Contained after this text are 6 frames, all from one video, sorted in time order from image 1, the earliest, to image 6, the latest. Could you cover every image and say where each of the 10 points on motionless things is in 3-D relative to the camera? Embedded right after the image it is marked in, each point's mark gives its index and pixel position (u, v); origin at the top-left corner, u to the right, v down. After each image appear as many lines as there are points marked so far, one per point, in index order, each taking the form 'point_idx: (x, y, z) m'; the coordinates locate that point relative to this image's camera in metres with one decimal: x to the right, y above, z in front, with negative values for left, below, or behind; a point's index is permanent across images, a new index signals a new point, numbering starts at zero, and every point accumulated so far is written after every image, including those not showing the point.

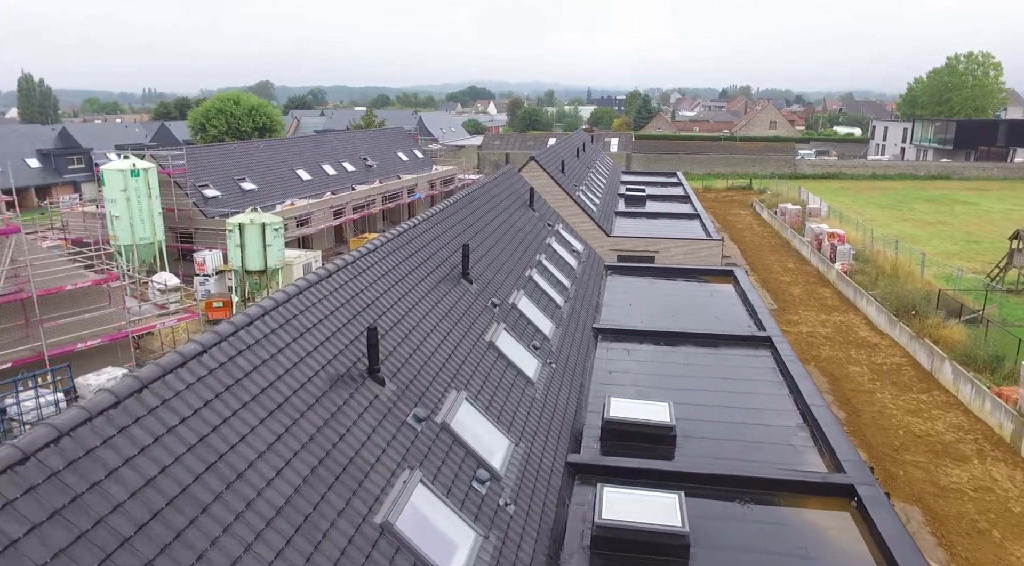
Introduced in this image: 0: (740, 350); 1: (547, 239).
0: (+4.4, -1.3, +15.2) m
1: (+0.9, +1.0, +19.2) m
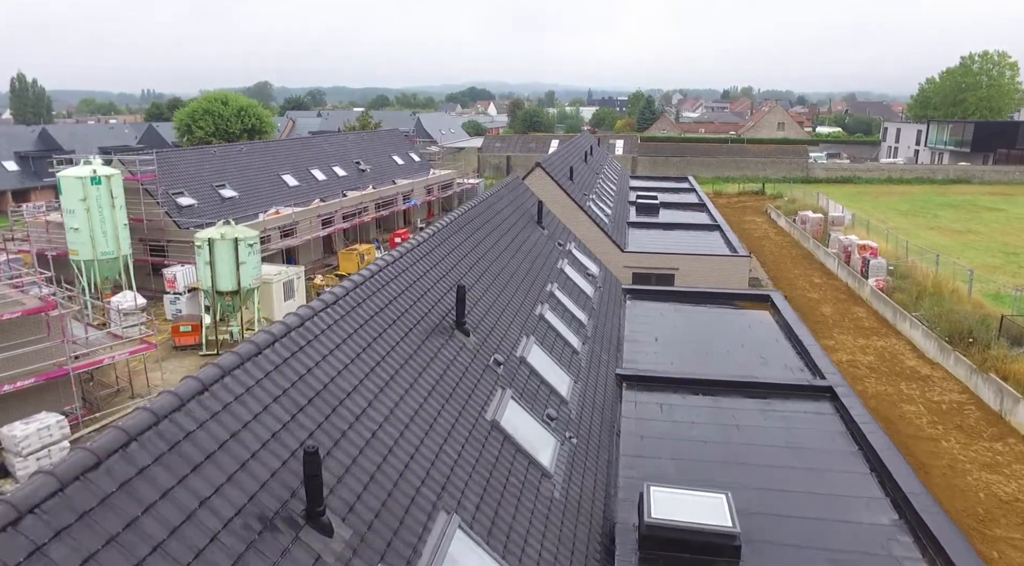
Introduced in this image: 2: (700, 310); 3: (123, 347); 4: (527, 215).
0: (+4.5, -1.9, +12.4) m
1: (+1.0, +0.4, +16.5) m
2: (+4.3, -0.6, +18.0) m
3: (-9.1, -1.5, +18.6) m
4: (+0.3, +1.4, +17.6) m
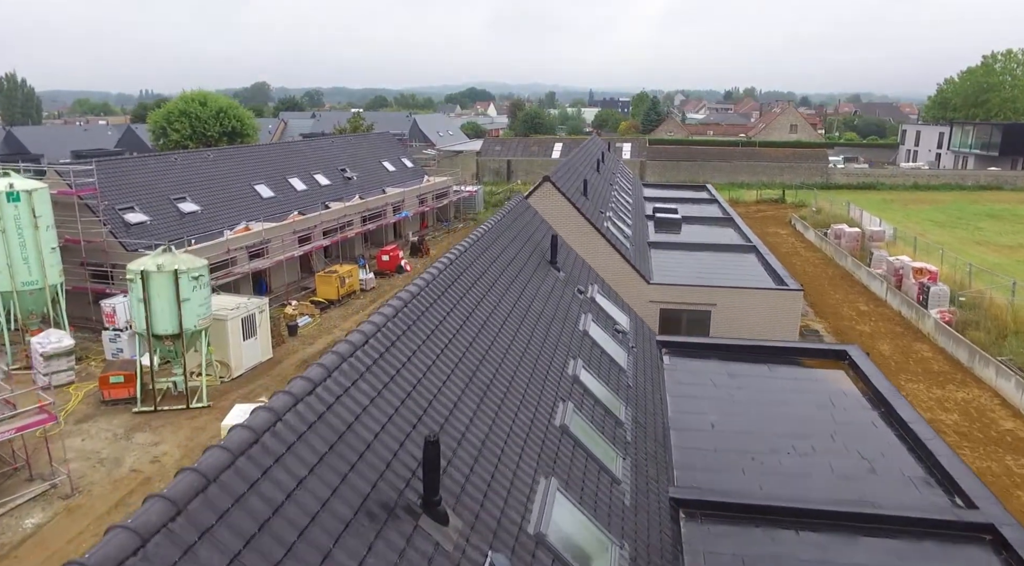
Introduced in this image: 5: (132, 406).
0: (+4.5, -2.8, +8.3) m
1: (+1.1, -0.5, +12.4) m
2: (+4.4, -1.6, +13.9) m
3: (-9.1, -2.5, +14.5) m
4: (+0.4, +0.5, +13.5) m
5: (-8.8, -2.9, +18.4) m
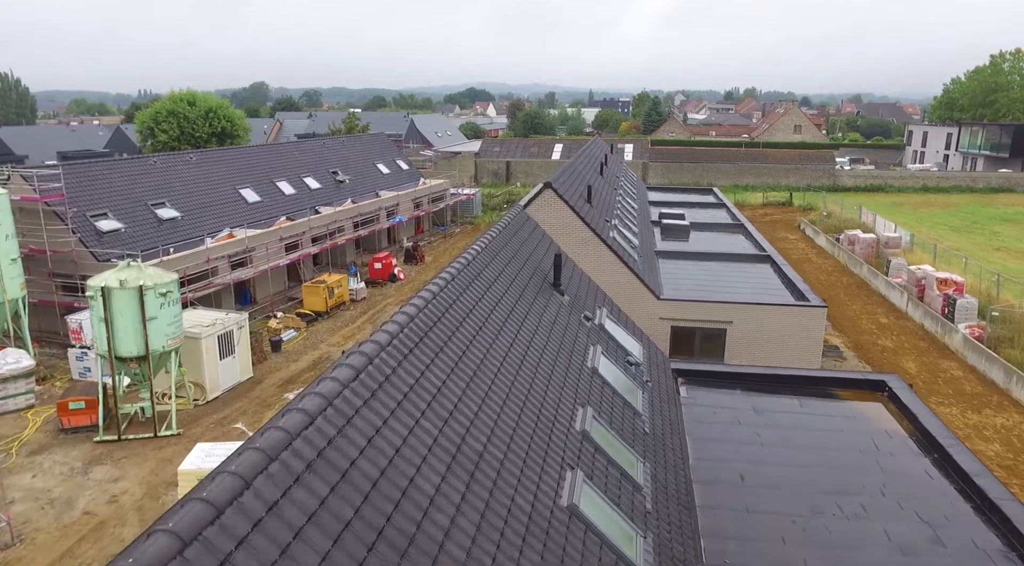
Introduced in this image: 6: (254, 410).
0: (+4.5, -3.2, +6.7) m
1: (+1.0, -0.9, +10.8) m
2: (+4.3, -1.9, +12.3) m
3: (-9.1, -2.8, +12.9) m
4: (+0.4, +0.1, +11.9) m
5: (-8.9, -3.2, +16.8) m
6: (-6.1, -3.0, +18.8) m
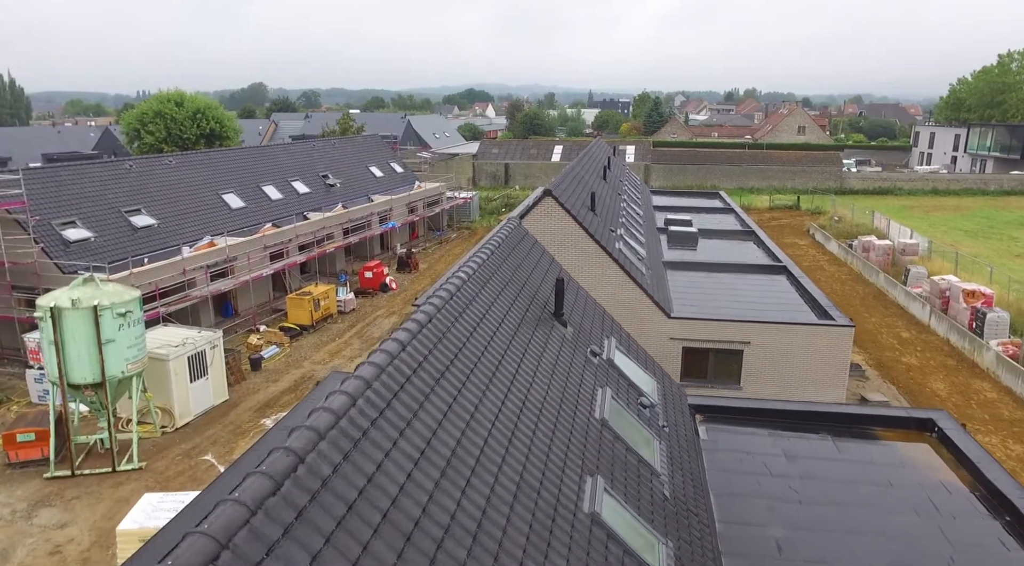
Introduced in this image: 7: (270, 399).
0: (+4.4, -3.5, +5.1) m
1: (+0.9, -1.2, +9.2) m
2: (+4.2, -2.3, +10.7) m
3: (-9.2, -3.2, +11.3) m
4: (+0.3, -0.2, +10.3) m
5: (-9.0, -3.6, +15.2) m
6: (-6.2, -3.4, +17.2) m
7: (-6.0, -2.9, +19.6) m
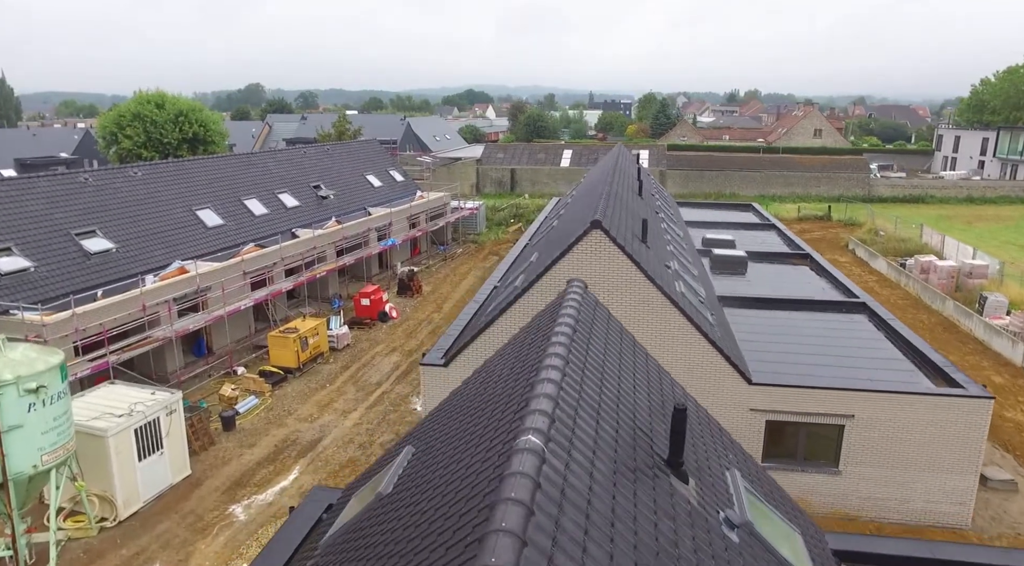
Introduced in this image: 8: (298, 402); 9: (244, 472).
0: (+5.1, -4.5, +1.4) m
1: (+1.6, -2.2, +5.4) m
2: (+4.9, -3.2, +7.0) m
3: (-8.6, -4.1, +7.5) m
4: (+0.9, -1.2, +6.5) m
5: (-8.3, -4.5, +11.4) m
6: (-5.6, -4.3, +13.4) m
7: (-5.4, -3.8, +15.8) m
8: (-5.3, -2.9, +19.5) m
9: (-5.4, -3.8, +16.0) m
